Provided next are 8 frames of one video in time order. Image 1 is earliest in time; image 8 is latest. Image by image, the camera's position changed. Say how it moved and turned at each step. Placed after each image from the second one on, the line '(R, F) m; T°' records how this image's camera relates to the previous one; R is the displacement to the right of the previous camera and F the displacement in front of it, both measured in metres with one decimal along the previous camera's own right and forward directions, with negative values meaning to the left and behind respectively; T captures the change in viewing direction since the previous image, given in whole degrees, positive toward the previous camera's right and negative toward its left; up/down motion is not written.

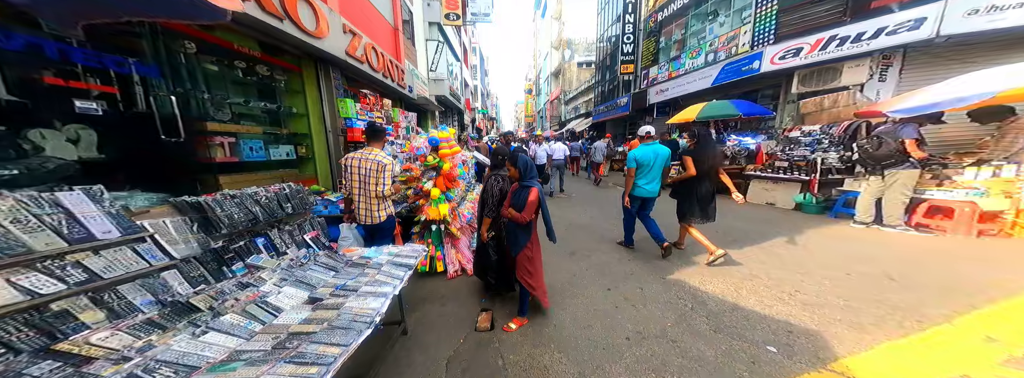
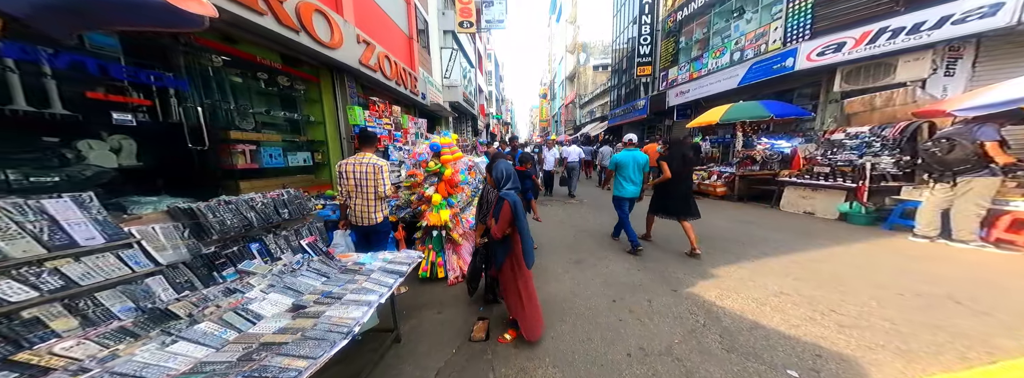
(+0.1, 0.0) m; -3°
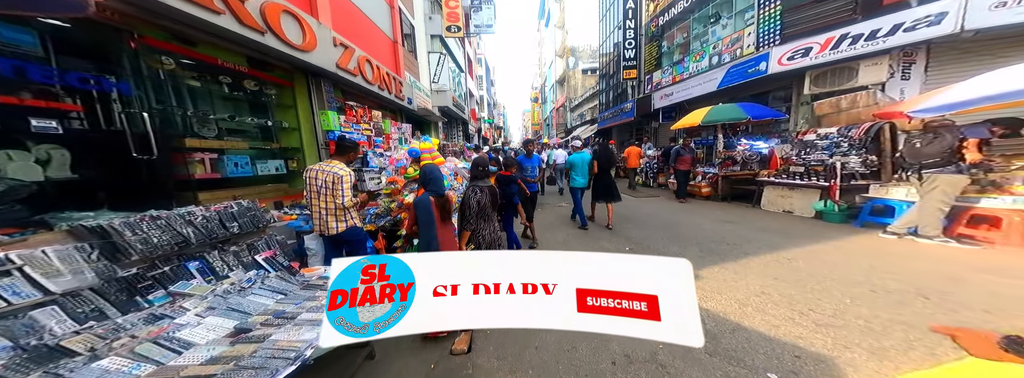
(+0.1, +0.1) m; +2°
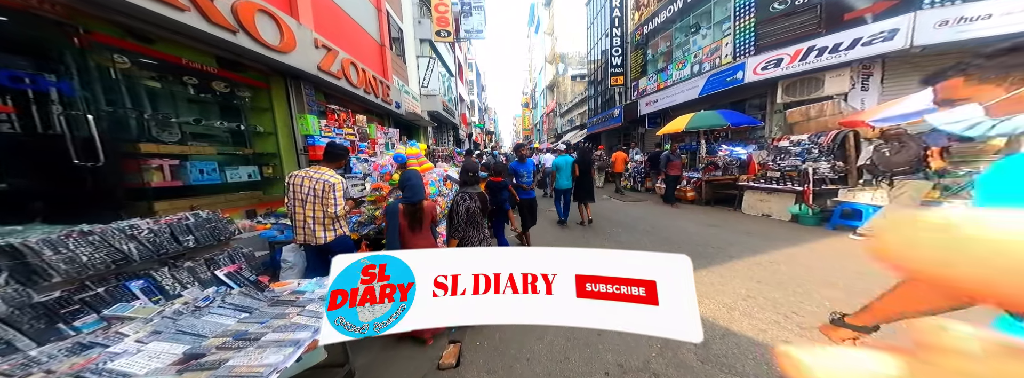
(0.0, +0.1) m; +2°
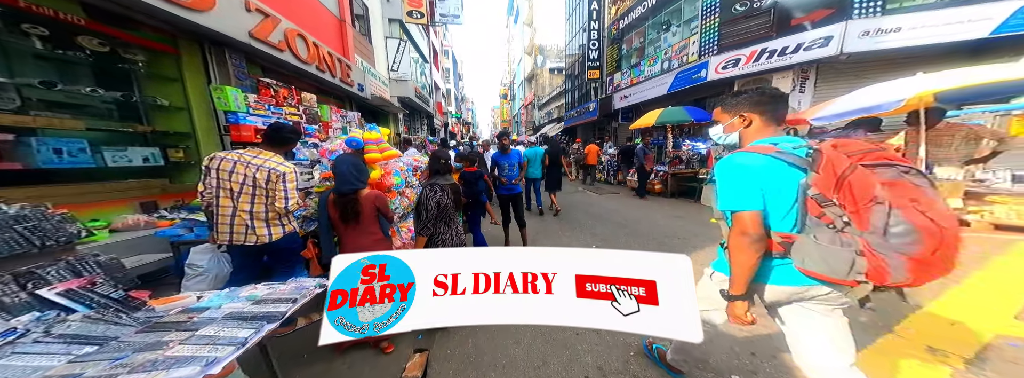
(+0.1, +0.2) m; +4°
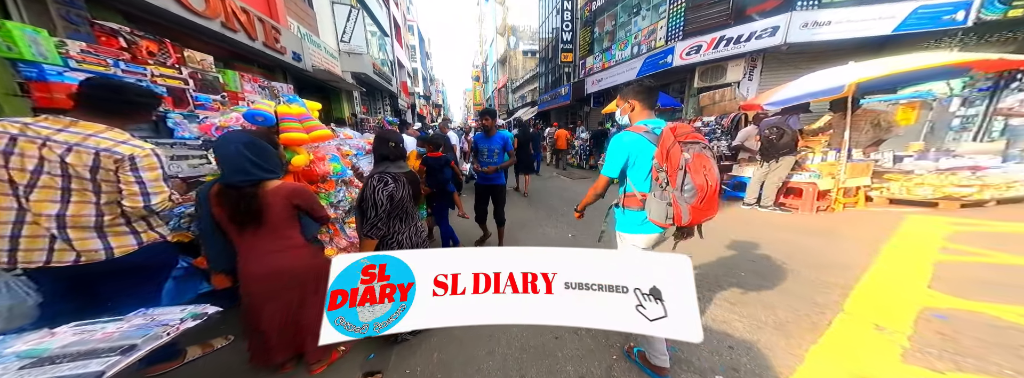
(+0.1, +0.3) m; +5°
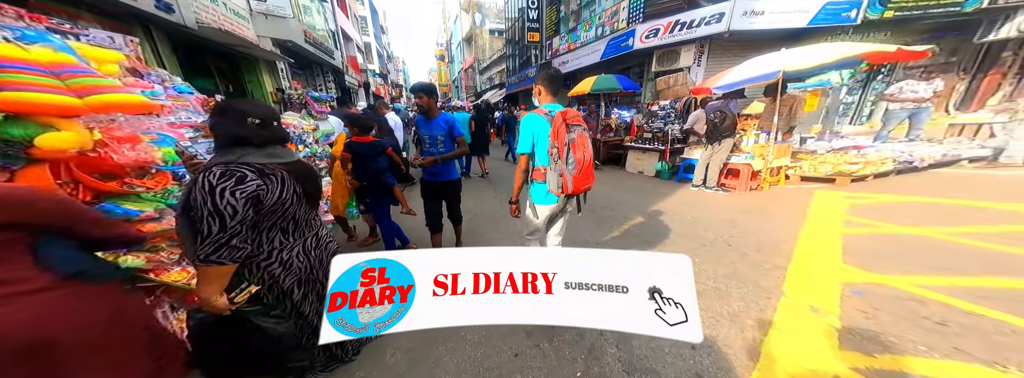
(+0.2, +0.5) m; +6°
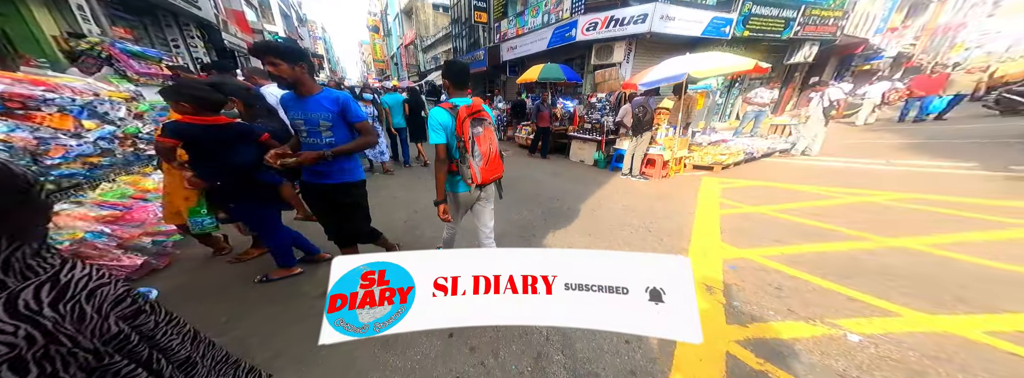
(+0.4, +0.7) m; +10°
